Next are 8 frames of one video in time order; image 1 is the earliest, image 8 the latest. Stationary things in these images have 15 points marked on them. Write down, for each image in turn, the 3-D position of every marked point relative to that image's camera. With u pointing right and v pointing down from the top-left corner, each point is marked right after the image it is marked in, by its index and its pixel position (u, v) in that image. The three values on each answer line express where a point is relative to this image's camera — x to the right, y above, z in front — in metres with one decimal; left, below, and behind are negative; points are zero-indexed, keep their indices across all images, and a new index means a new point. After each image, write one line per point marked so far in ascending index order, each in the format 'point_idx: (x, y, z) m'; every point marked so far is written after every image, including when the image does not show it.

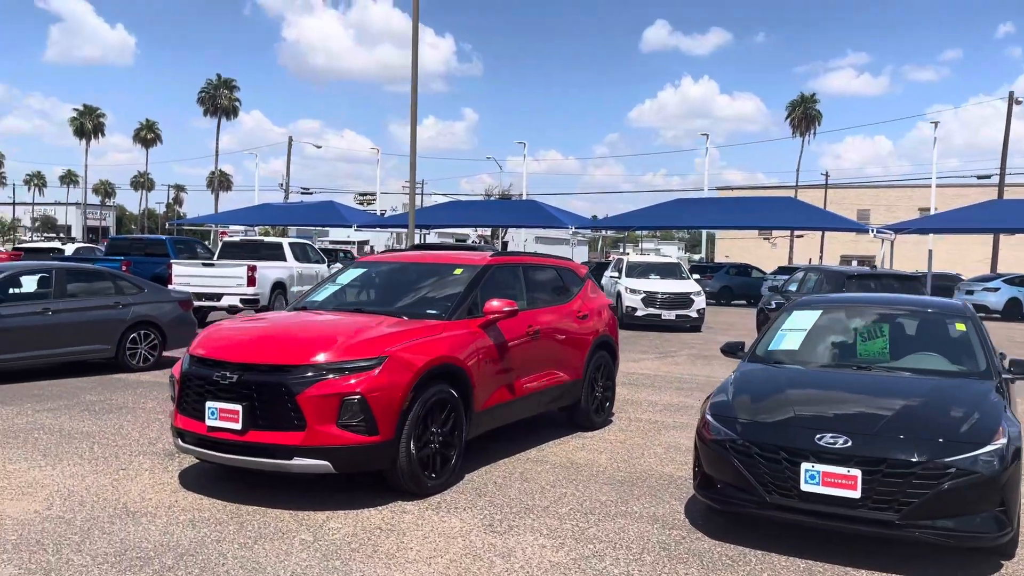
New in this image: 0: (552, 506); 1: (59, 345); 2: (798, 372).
0: (+0.2, -1.3, +5.1) m
1: (-5.4, -0.7, +9.9) m
2: (+1.8, -0.5, +5.2) m
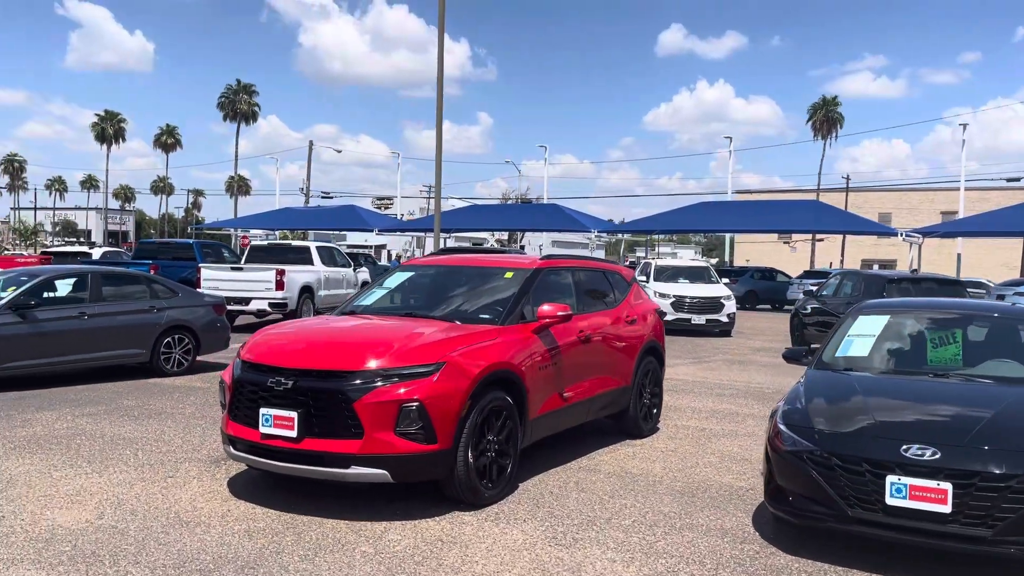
0: (+0.6, -1.4, +4.9) m
1: (-4.9, -0.7, +9.8) m
2: (+2.2, -0.6, +5.0) m
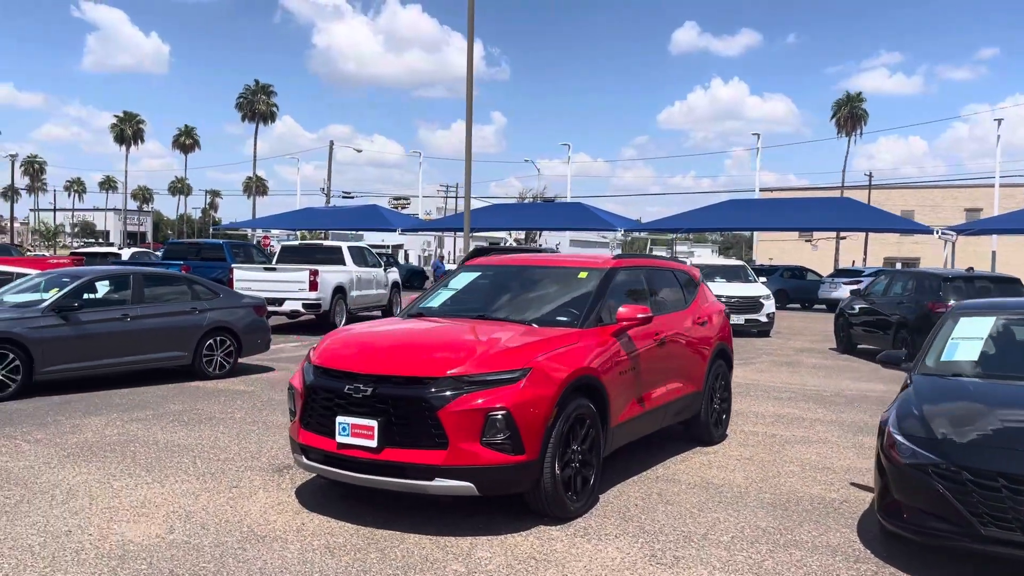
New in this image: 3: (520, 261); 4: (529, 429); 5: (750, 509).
0: (+1.1, -1.4, +4.6) m
1: (-4.4, -0.8, +9.6) m
2: (+2.7, -0.6, +4.7) m
3: (+0.1, +0.2, +6.4) m
4: (+0.1, -0.8, +4.5) m
5: (+1.5, -1.4, +5.1) m
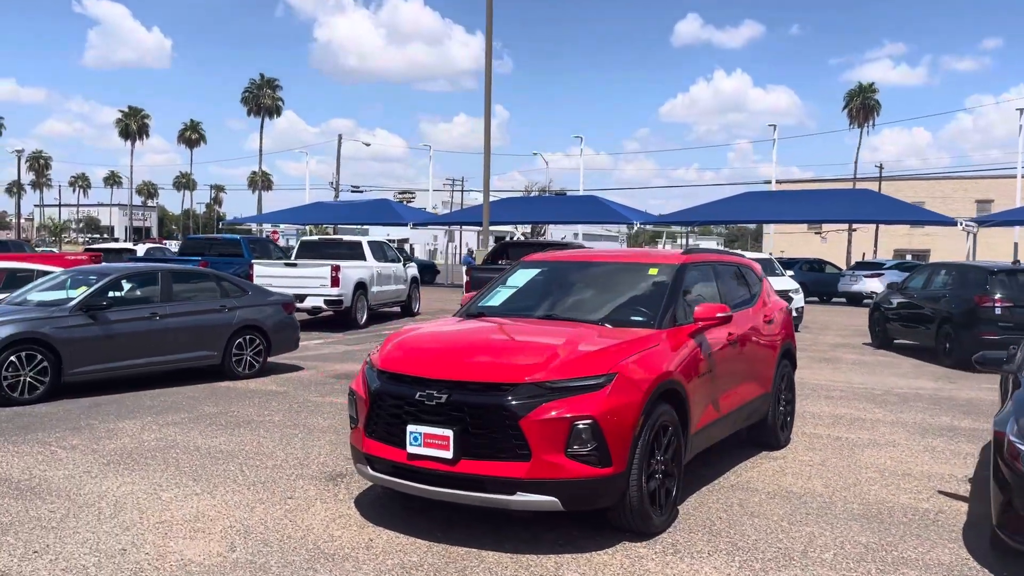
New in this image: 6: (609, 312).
0: (+1.6, -1.4, +4.3) m
1: (-3.9, -0.7, +9.3) m
2: (+3.1, -0.5, +4.4) m
3: (+0.5, +0.2, +6.0) m
4: (+0.5, -0.8, +4.2) m
5: (+1.9, -1.4, +4.8) m
6: (+0.5, -0.2, +5.4) m
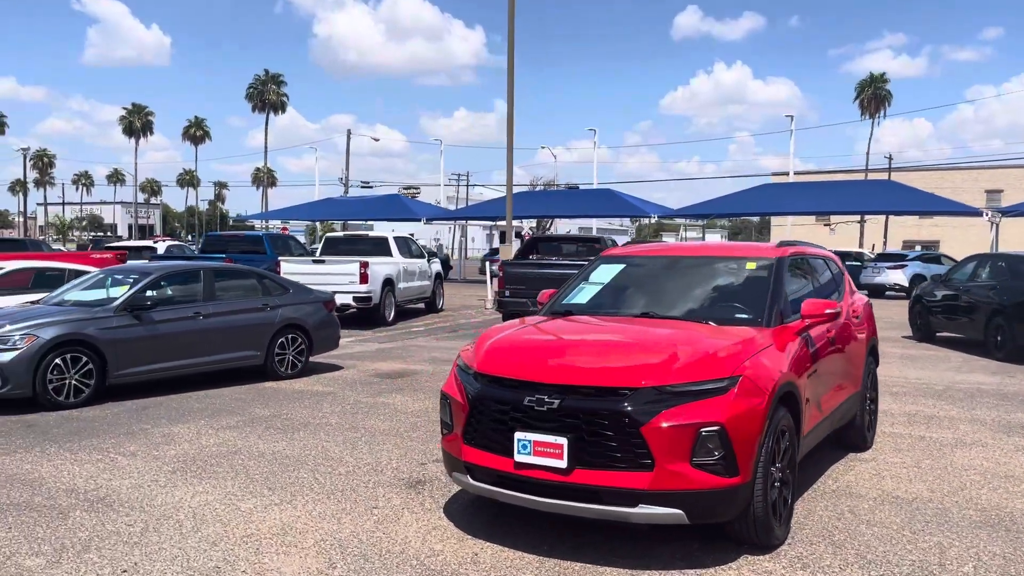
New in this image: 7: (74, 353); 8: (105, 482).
0: (+2.1, -1.3, +4.0) m
1: (-3.3, -0.7, +9.0) m
2: (+3.7, -0.5, +4.1) m
3: (+1.1, +0.3, +5.7) m
4: (+1.1, -0.8, +3.9) m
5: (+2.5, -1.3, +4.5) m
6: (+1.1, -0.1, +5.1) m
7: (-4.2, -0.6, +7.9) m
8: (-2.7, -1.3, +5.4) m
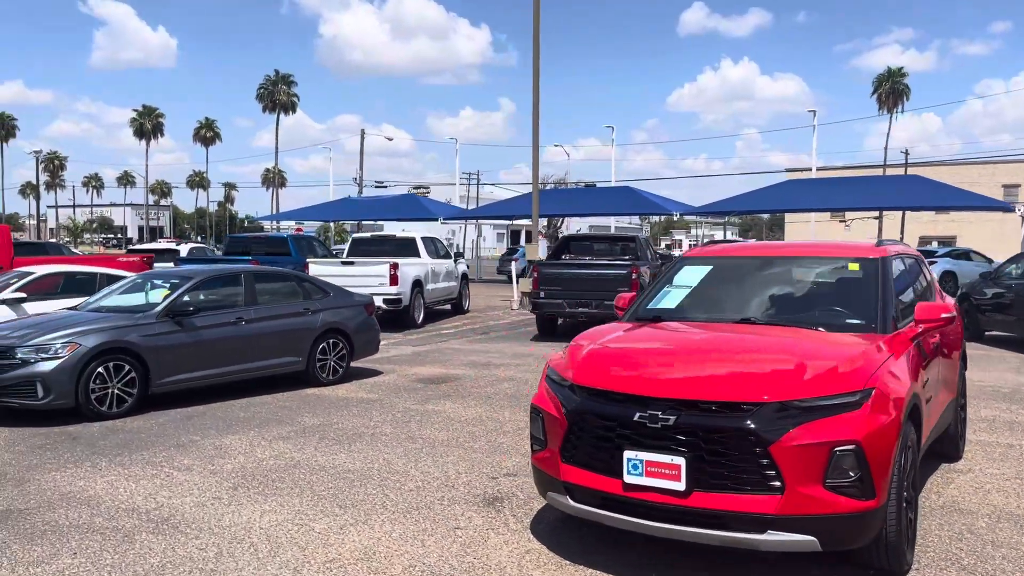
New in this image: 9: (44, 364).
0: (+2.6, -1.4, +3.7) m
1: (-2.8, -0.8, +8.8) m
2: (+4.2, -0.5, +3.8) m
3: (+1.6, +0.3, +5.4) m
4: (+1.6, -0.8, +3.6) m
5: (+3.0, -1.3, +4.2) m
6: (+1.6, -0.1, +4.8) m
7: (-3.7, -0.7, +7.7) m
8: (-2.2, -1.3, +5.2) m
9: (-4.1, -0.7, +7.2) m
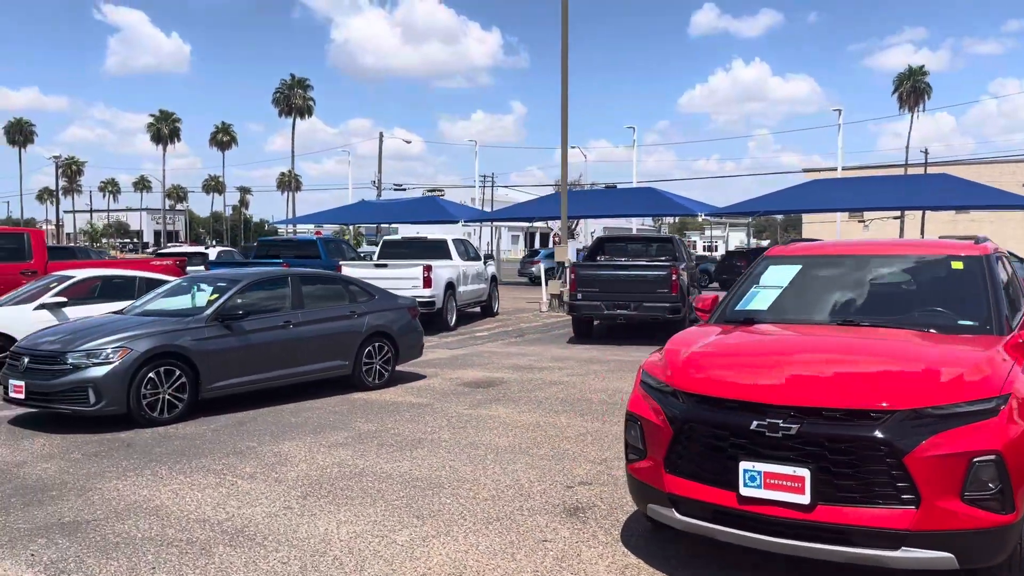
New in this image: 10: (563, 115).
0: (+3.1, -1.3, +3.5) m
1: (-2.2, -0.8, +8.6) m
2: (+4.6, -0.5, +3.5) m
3: (+2.1, +0.3, +5.2) m
4: (+2.1, -0.8, +3.4) m
5: (+3.5, -1.3, +3.9) m
6: (+2.1, -0.1, +4.5) m
7: (-3.1, -0.7, +7.5) m
8: (-1.7, -1.3, +5.0) m
9: (-3.6, -0.7, +7.1) m
10: (+1.2, +4.1, +19.6) m
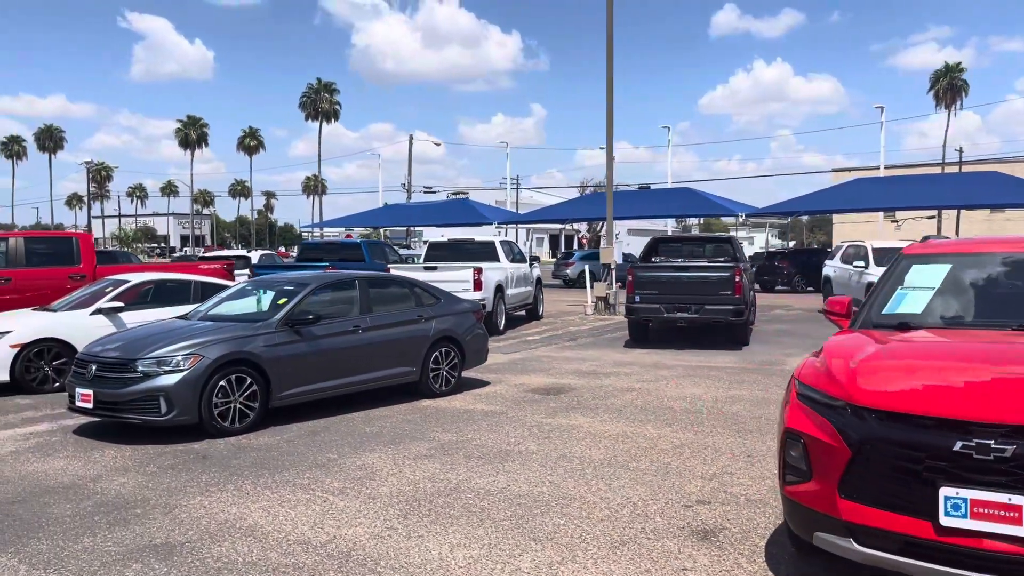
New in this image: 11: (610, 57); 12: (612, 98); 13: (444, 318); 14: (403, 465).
0: (+3.7, -1.3, +3.0) m
1: (-1.4, -0.8, +8.3) m
2: (+5.3, -0.5, +3.0) m
3: (+2.8, +0.2, +4.8) m
4: (+2.7, -0.8, +2.9) m
5: (+4.1, -1.3, +3.5) m
6: (+2.8, -0.2, +4.1) m
7: (-2.4, -0.7, +7.2) m
8: (-1.0, -1.4, +4.6) m
9: (-2.8, -0.7, +6.8) m
10: (+2.3, +4.1, +19.2) m
11: (+2.4, +5.6, +19.9) m
12: (+2.4, +4.5, +19.5) m
13: (-0.7, -0.3, +9.2) m
14: (-0.8, -1.3, +6.1) m
